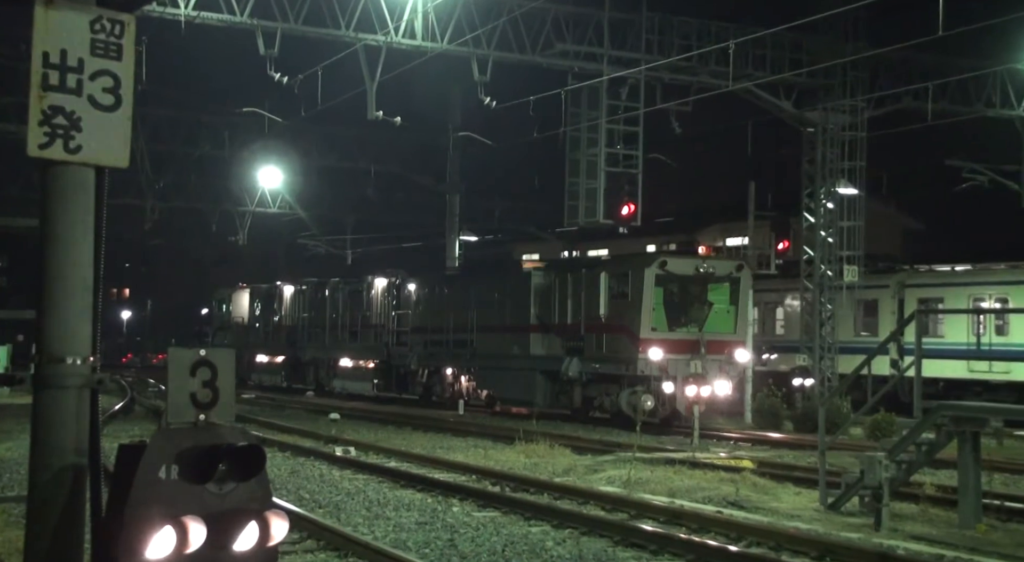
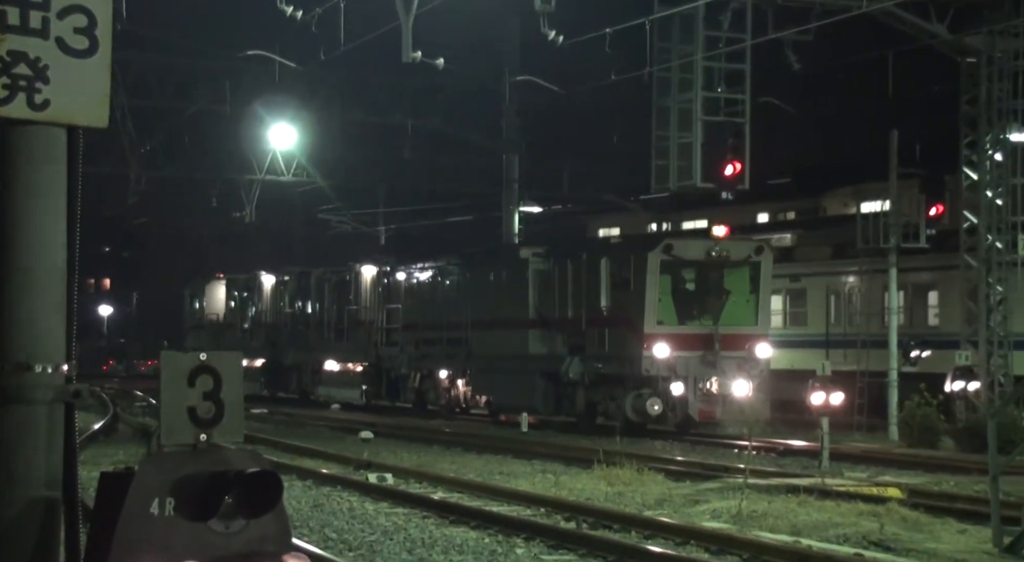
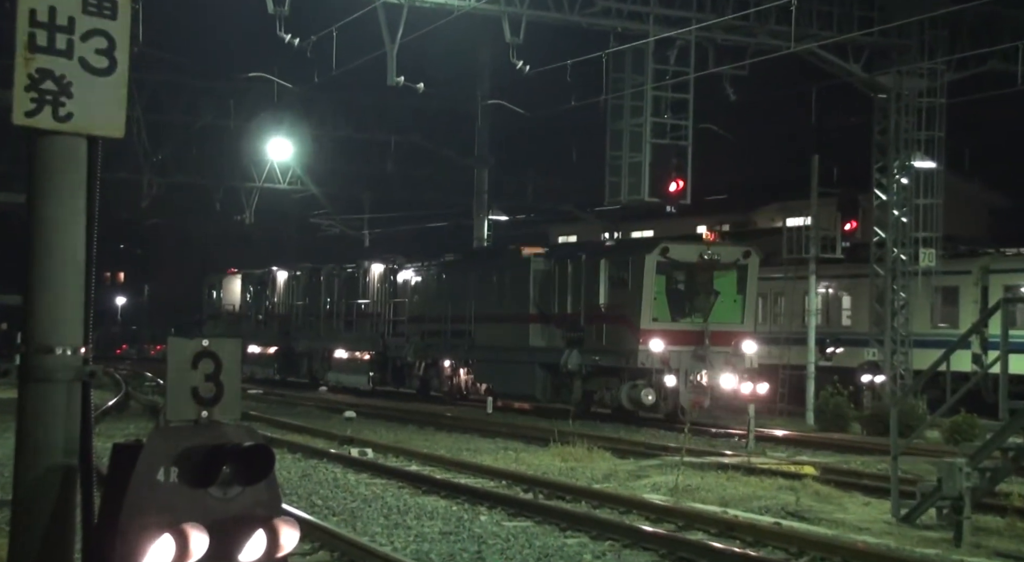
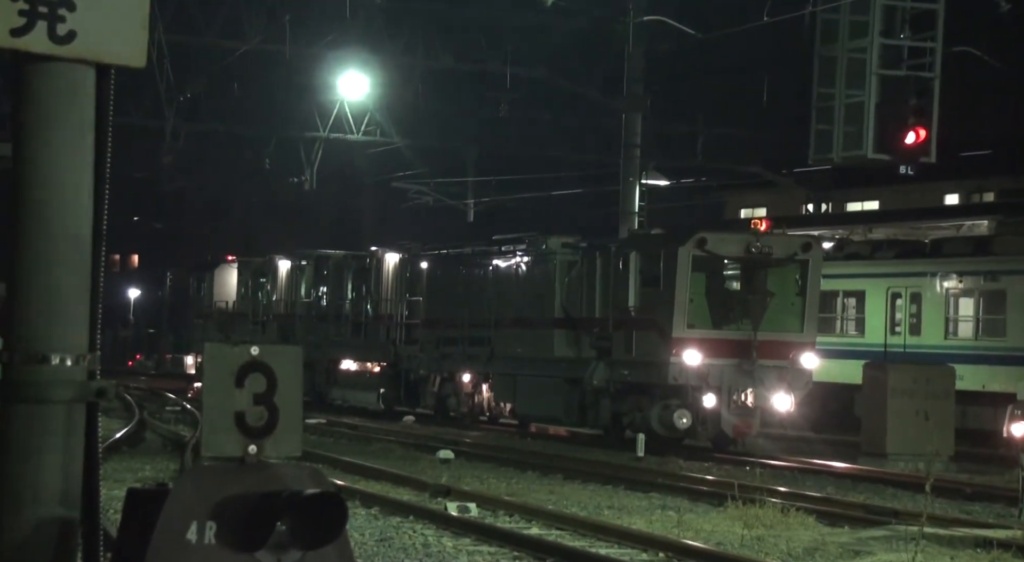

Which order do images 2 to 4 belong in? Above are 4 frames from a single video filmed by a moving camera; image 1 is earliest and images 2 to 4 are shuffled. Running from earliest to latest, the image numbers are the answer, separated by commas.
3, 2, 4
